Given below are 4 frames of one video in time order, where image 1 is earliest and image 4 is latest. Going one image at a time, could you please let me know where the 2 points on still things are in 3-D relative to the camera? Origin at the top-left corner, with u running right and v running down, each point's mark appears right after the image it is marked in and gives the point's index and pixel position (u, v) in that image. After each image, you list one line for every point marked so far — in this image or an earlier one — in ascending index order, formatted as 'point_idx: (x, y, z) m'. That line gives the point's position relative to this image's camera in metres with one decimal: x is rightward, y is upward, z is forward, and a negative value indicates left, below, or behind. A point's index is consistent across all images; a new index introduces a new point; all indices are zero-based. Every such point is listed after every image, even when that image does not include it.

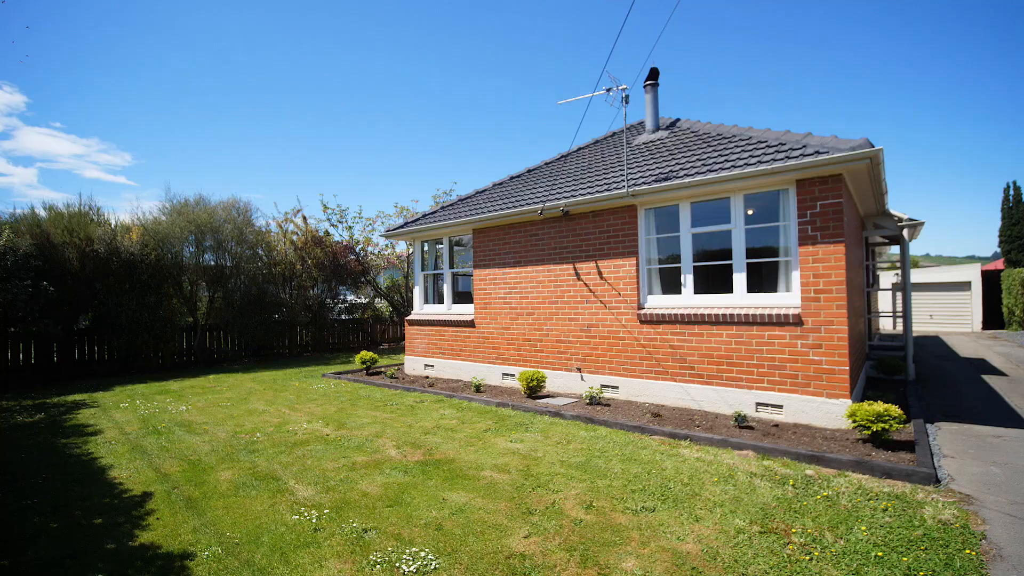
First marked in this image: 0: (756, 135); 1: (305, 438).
0: (+3.7, +2.4, +7.2) m
1: (-2.6, -1.9, +6.0) m
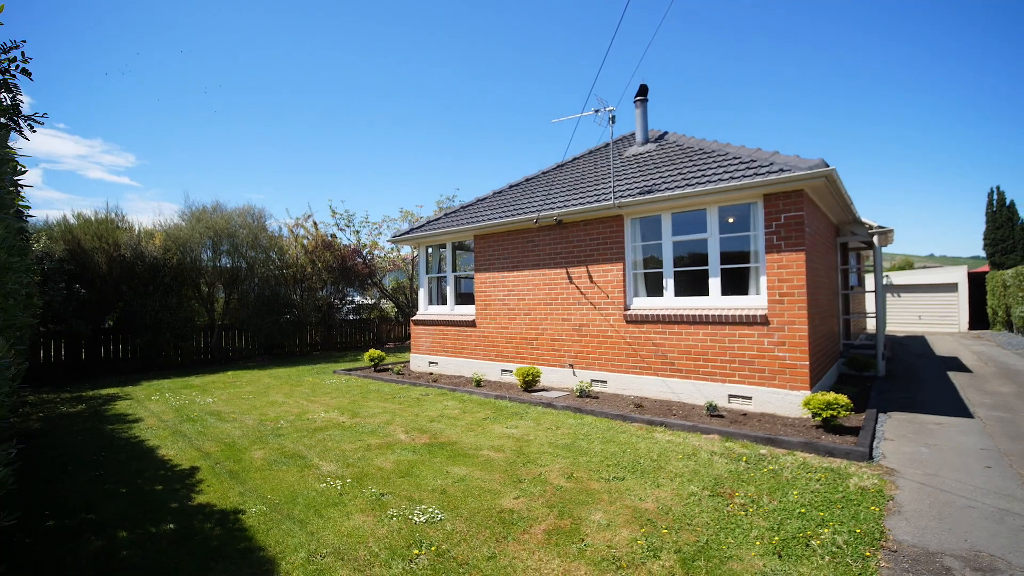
0: (+3.7, +2.3, +7.9) m
1: (-2.7, -2.0, +6.7) m
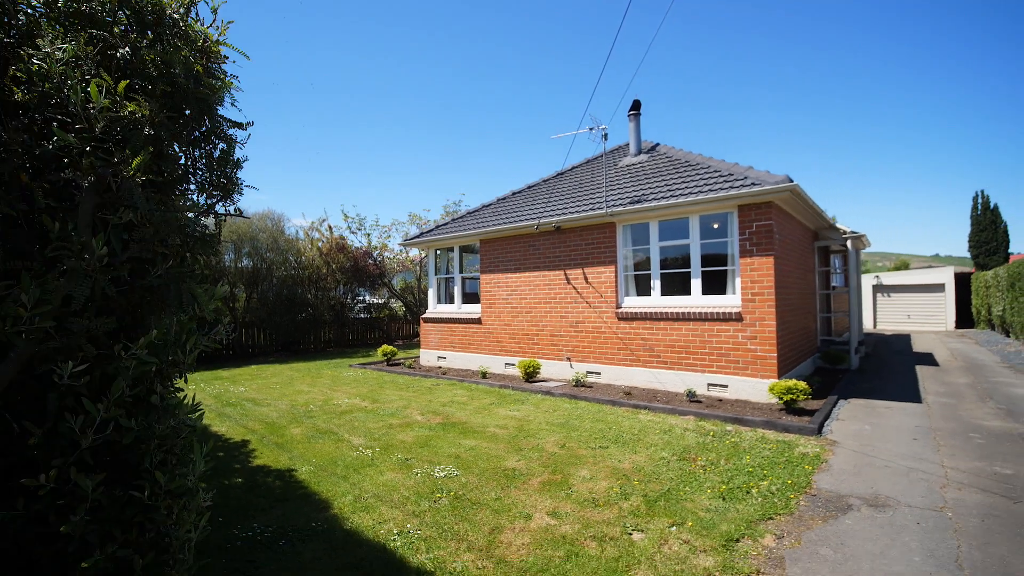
0: (+3.7, +2.3, +8.8) m
1: (-2.6, -2.0, +7.7) m
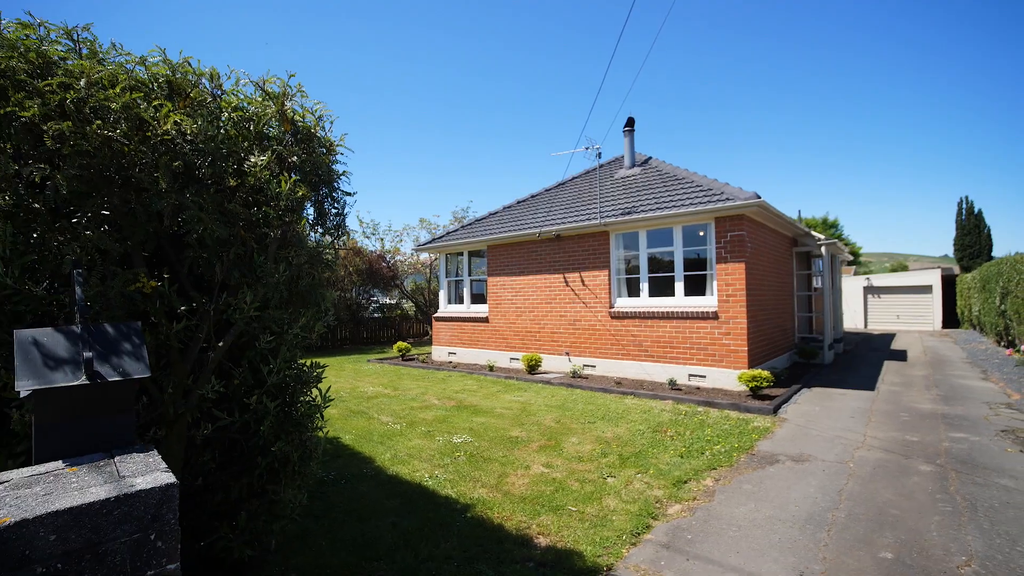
0: (+3.8, +2.3, +9.9) m
1: (-2.6, -2.0, +8.8) m
